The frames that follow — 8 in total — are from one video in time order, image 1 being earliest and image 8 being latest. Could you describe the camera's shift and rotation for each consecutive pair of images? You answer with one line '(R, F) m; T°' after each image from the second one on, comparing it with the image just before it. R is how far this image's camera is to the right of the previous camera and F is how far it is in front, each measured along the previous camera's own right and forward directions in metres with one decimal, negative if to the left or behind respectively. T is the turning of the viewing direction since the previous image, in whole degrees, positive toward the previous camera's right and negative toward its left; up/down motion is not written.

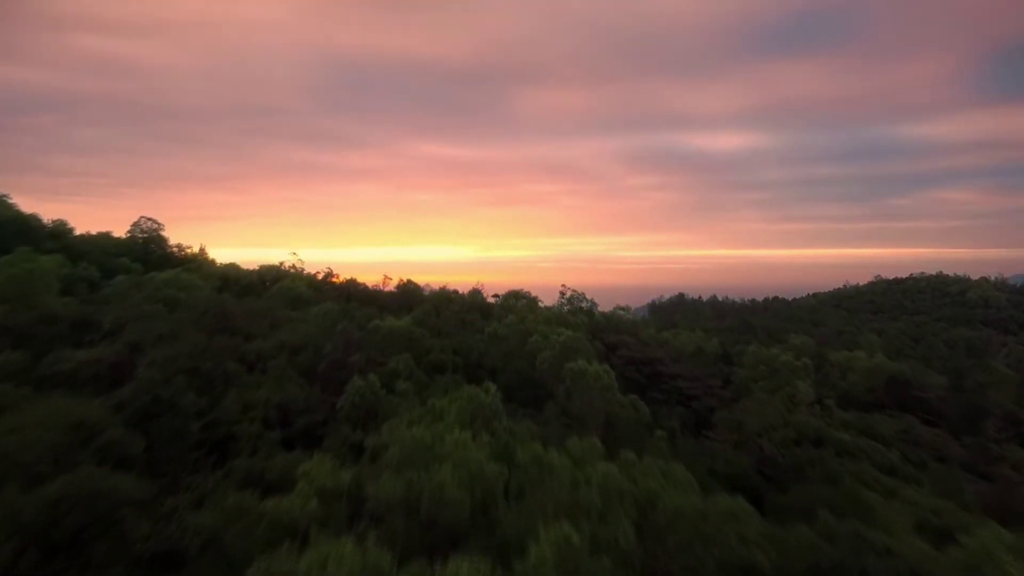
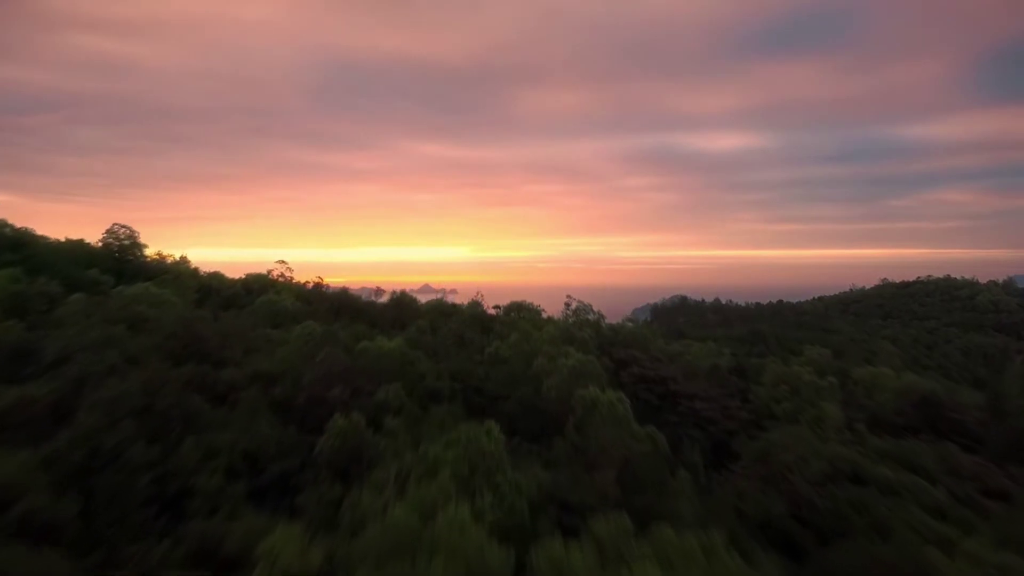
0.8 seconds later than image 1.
(-0.1, +0.9) m; 0°
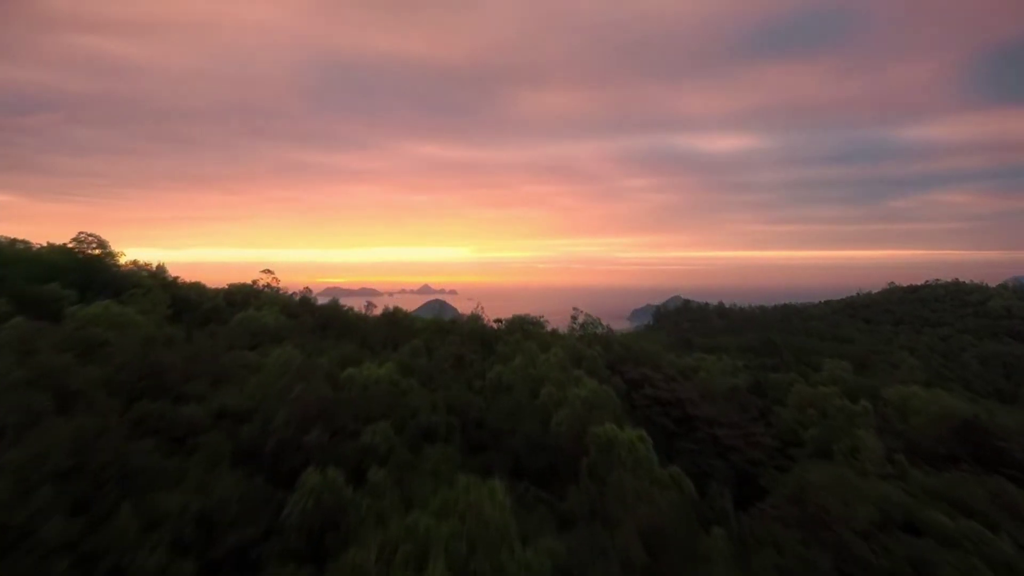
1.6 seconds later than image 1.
(-0.1, +0.9) m; 0°
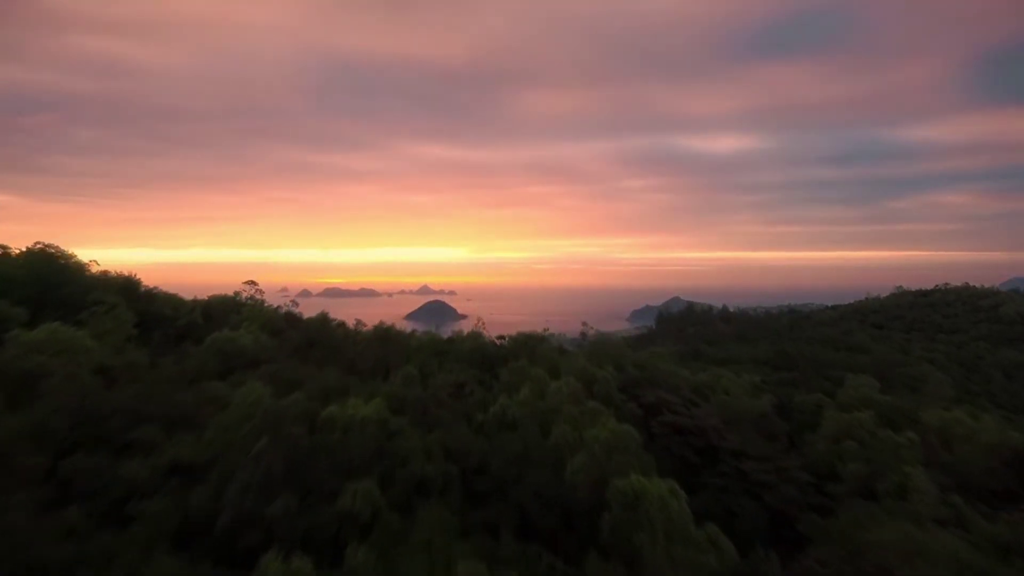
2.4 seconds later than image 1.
(-0.1, +1.0) m; 0°
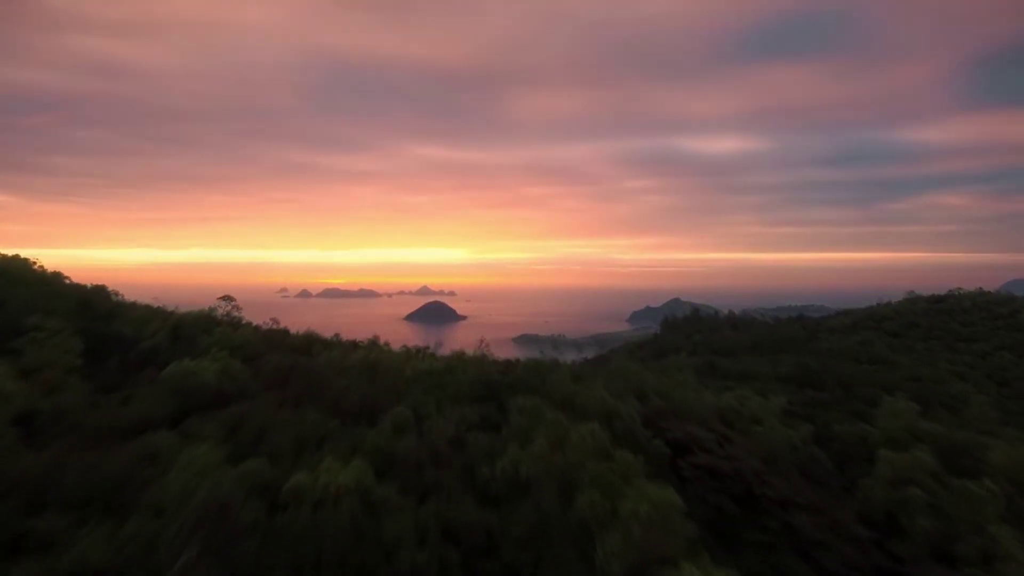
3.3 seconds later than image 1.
(-0.2, +1.3) m; 0°
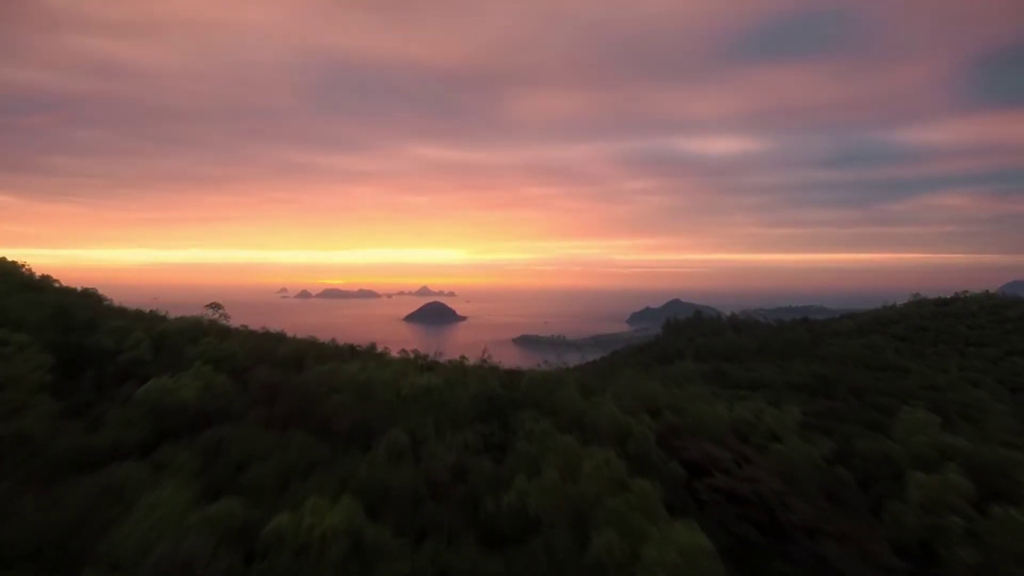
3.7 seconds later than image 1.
(-0.1, +0.6) m; 0°
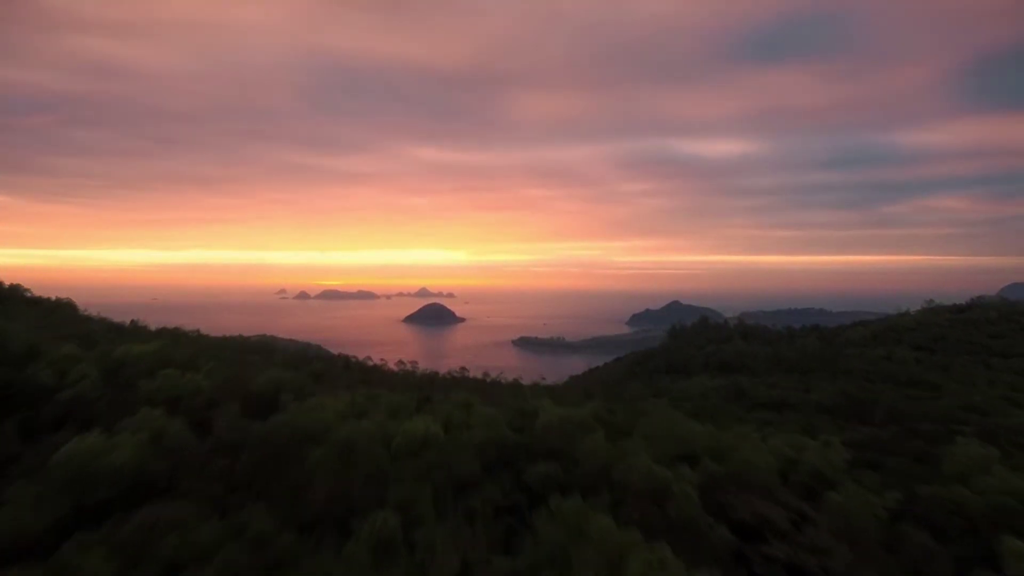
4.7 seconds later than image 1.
(-0.2, +1.4) m; 0°
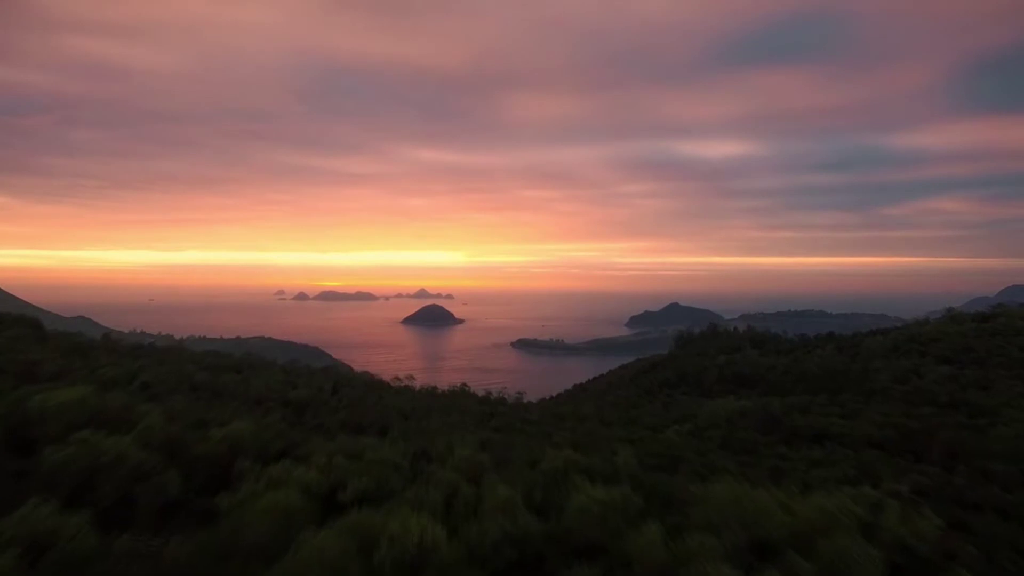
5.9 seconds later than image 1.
(-0.3, +1.8) m; 0°
